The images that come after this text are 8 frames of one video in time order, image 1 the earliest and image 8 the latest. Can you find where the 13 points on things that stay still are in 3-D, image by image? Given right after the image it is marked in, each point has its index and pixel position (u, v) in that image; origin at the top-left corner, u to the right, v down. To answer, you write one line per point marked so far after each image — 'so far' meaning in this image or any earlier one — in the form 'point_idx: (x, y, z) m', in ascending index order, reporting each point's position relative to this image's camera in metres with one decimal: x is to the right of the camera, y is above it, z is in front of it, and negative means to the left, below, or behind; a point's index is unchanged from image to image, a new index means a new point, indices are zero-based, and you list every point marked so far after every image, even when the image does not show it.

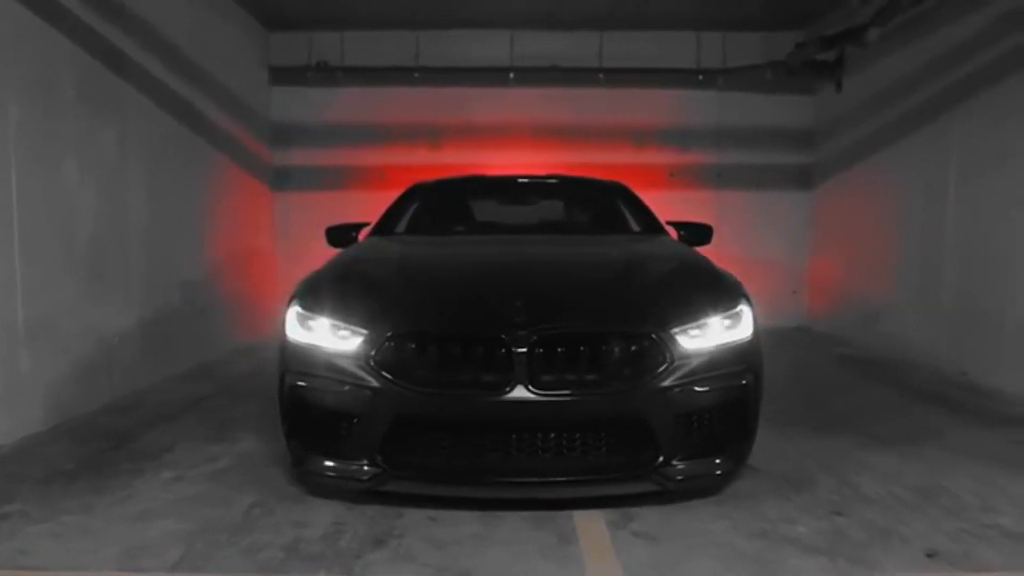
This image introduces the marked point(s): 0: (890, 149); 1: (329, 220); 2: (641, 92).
0: (+2.7, +1.0, +6.3) m
1: (-1.6, +0.6, +7.8) m
2: (+1.1, +1.7, +7.7) m
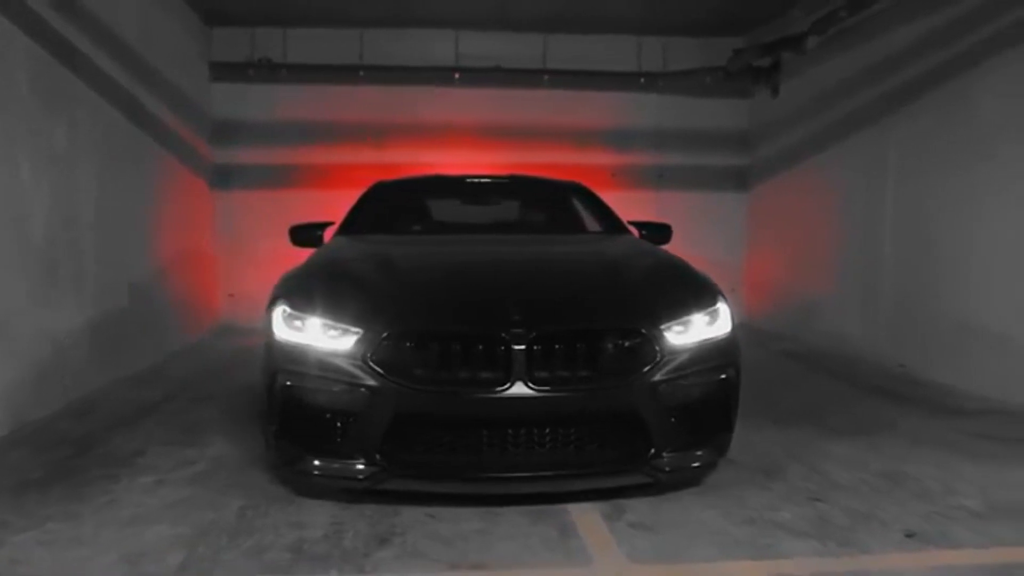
0: (+2.4, +1.0, +6.6) m
1: (-2.1, +0.6, +7.7) m
2: (+0.6, +1.7, +7.9) m
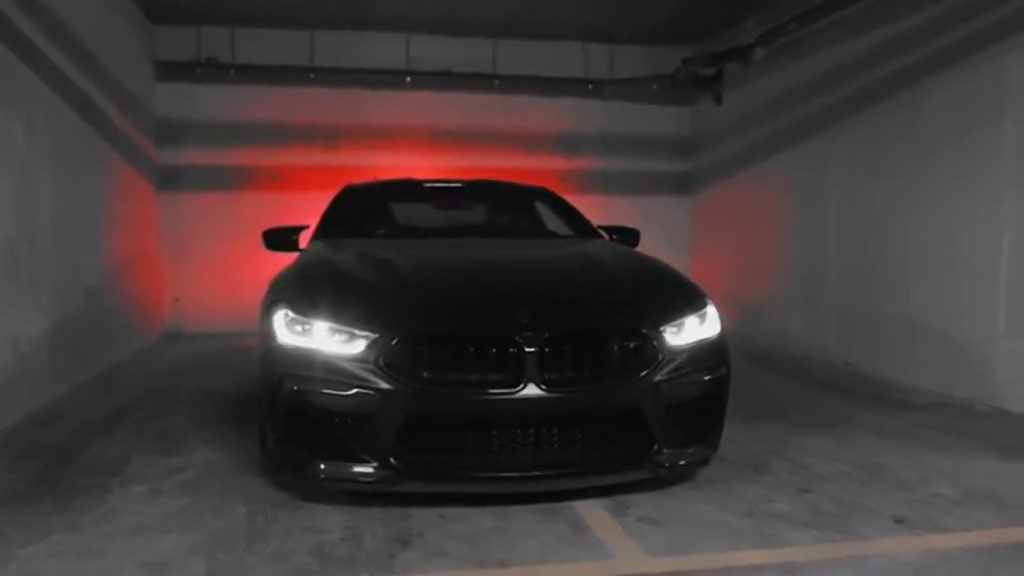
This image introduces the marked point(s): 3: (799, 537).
0: (+2.0, +1.0, +6.9) m
1: (-2.5, +0.6, +7.5) m
2: (+0.2, +1.7, +8.0) m
3: (+0.9, -0.8, +2.9) m
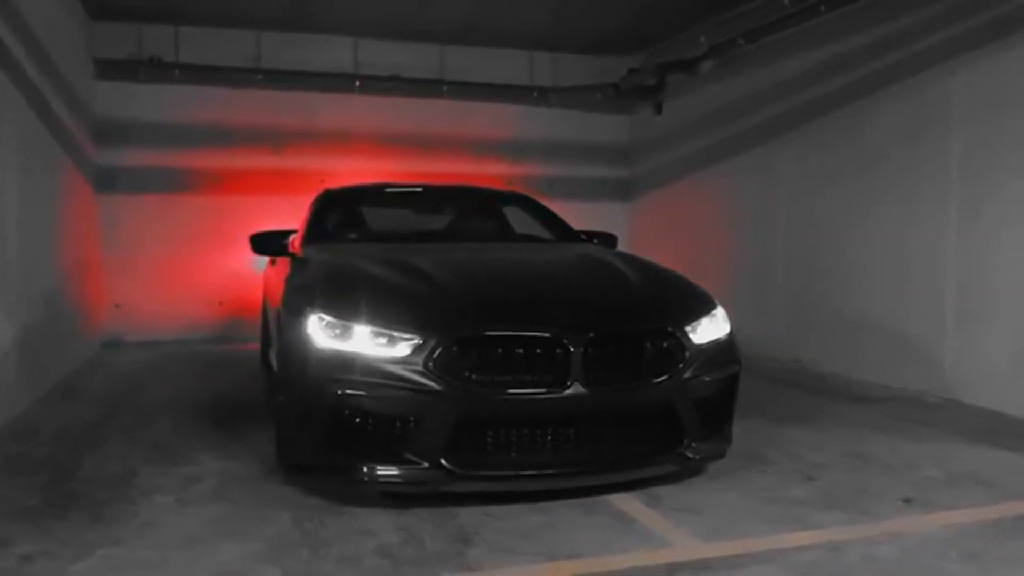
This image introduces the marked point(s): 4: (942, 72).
0: (+1.7, +1.0, +7.2) m
1: (-2.9, +0.5, +7.3) m
2: (-0.3, +1.7, +8.1) m
3: (+1.1, -0.8, +3.1) m
4: (+2.5, +1.3, +5.1) m
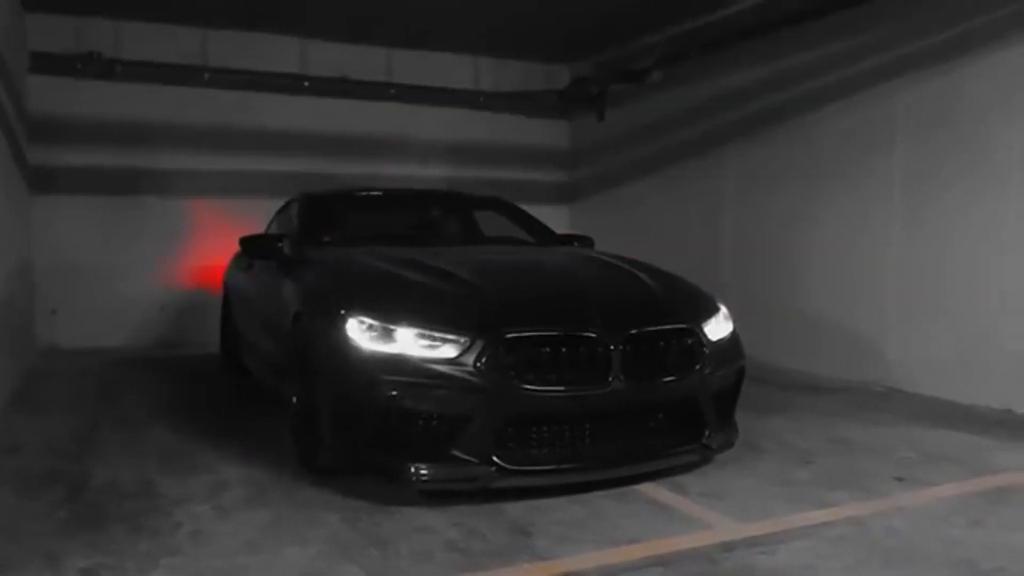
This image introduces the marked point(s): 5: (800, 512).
0: (+1.3, +1.0, +7.5) m
1: (-3.3, +0.5, +7.0) m
2: (-0.8, +1.7, +8.1) m
3: (+1.2, -0.8, +3.4) m
4: (+2.4, +1.3, +5.5) m
5: (+1.0, -0.8, +3.2) m
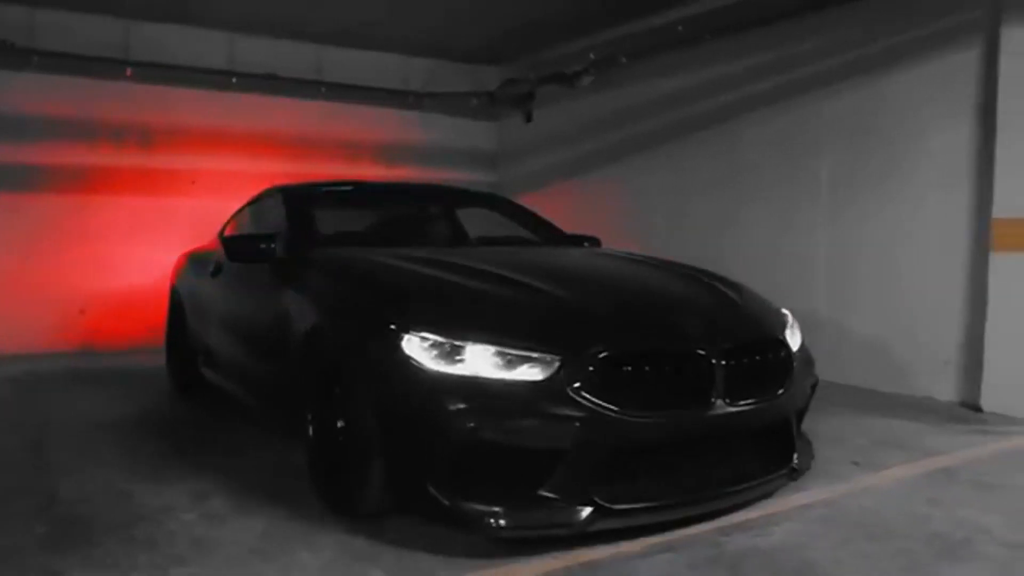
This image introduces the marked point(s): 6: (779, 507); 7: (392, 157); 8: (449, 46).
0: (+0.7, +1.0, +7.7) m
1: (-3.7, +0.4, +6.6) m
2: (-1.4, +1.7, +8.0) m
3: (+1.2, -0.8, +3.6) m
4: (+2.0, +1.3, +5.9) m
5: (+1.0, -0.8, +3.4) m
6: (+1.0, -0.8, +3.3) m
7: (-1.2, +1.2, +8.3) m
8: (-0.6, +2.2, +7.9) m
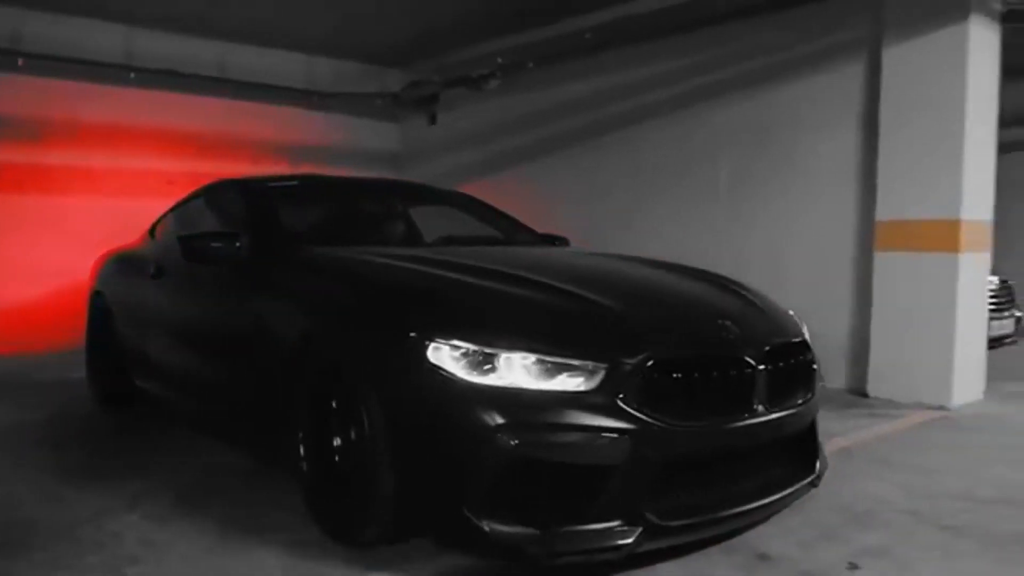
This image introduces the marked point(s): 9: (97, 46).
0: (-0.1, +1.0, +7.9) m
1: (-4.4, +0.4, +6.2) m
2: (-2.3, +1.6, +7.9) m
3: (+1.0, -0.8, +3.9) m
4: (+1.4, +1.3, +6.2) m
5: (+0.8, -0.8, +3.6) m
6: (+0.8, -0.8, +3.5) m
7: (-2.1, +1.2, +8.2) m
8: (-1.4, +2.1, +7.9) m
9: (-3.3, +1.9, +7.0) m
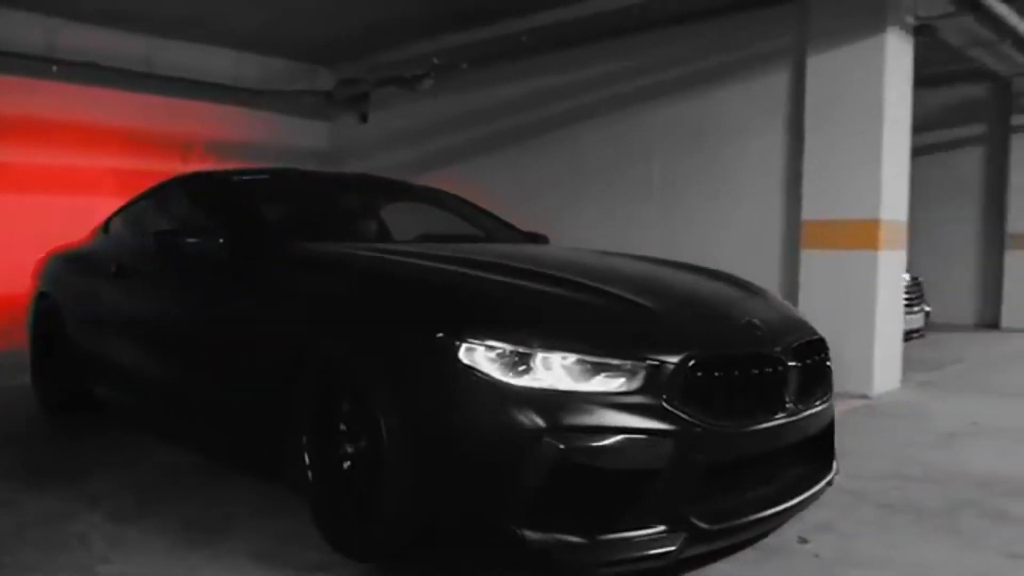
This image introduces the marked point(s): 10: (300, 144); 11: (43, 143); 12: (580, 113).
0: (-0.7, +1.0, +7.9) m
1: (-4.7, +0.4, +5.8) m
2: (-2.9, +1.6, +7.8) m
3: (+0.8, -0.8, +4.0) m
4: (+1.0, +1.3, +6.5) m
5: (+0.6, -0.8, +3.8) m
6: (+0.6, -0.8, +3.7) m
7: (-2.7, +1.2, +8.0) m
8: (-2.0, +2.2, +7.8) m
9: (-3.8, +1.9, +6.7) m
10: (-2.1, +1.4, +8.7) m
11: (-3.7, +1.1, +6.9) m
12: (+0.5, +1.4, +6.9) m
